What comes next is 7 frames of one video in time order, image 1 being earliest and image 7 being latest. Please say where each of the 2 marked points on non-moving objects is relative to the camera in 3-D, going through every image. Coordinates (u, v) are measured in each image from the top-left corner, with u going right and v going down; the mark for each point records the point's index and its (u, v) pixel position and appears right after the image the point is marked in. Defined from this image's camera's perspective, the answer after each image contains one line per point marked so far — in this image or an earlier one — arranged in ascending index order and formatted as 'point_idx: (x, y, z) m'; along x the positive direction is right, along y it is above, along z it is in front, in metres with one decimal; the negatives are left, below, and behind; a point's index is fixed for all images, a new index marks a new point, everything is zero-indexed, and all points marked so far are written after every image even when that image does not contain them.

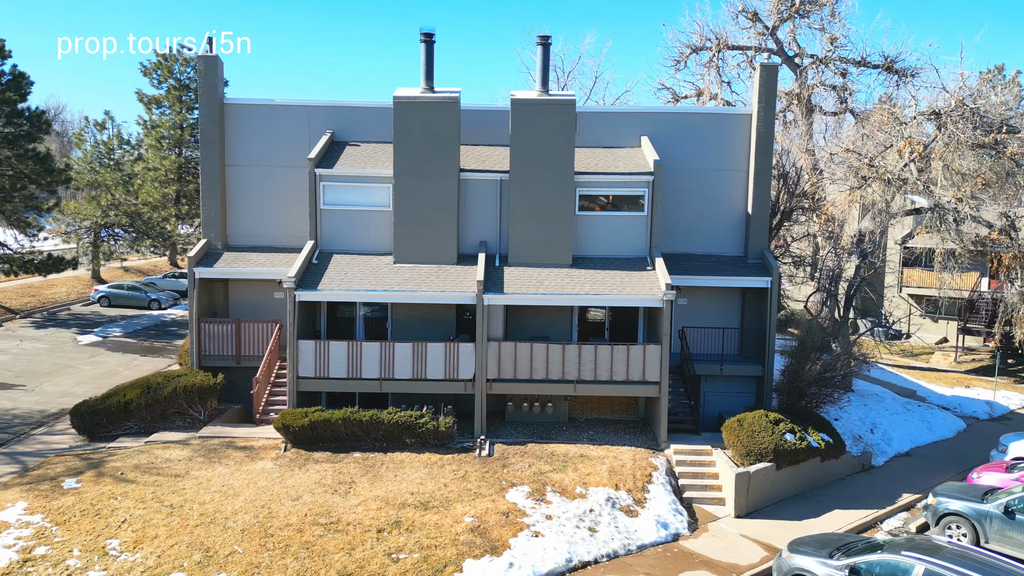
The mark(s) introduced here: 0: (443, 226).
0: (-1.9, +1.6, +17.0) m
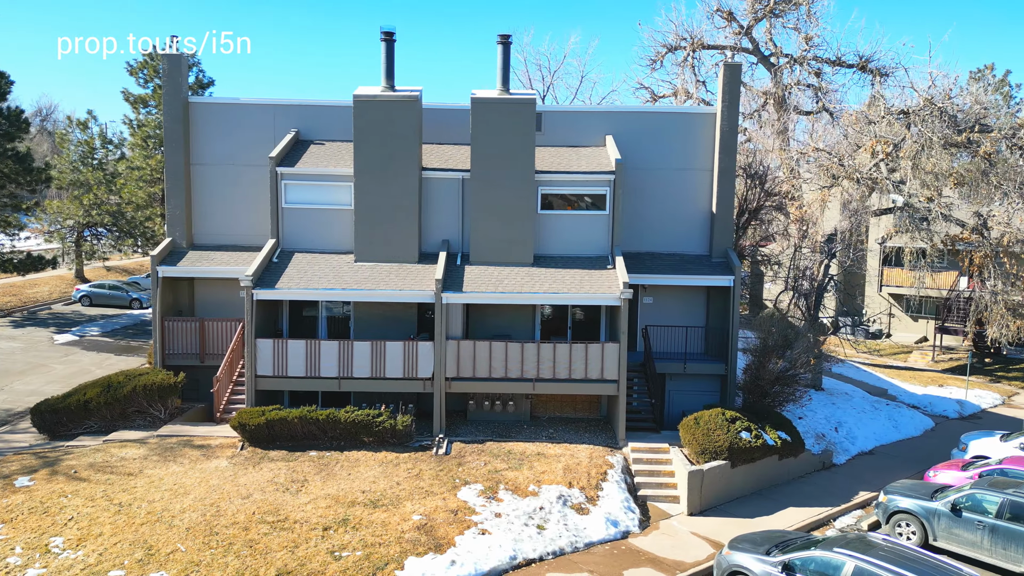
0: (-2.9, +1.7, +17.0) m
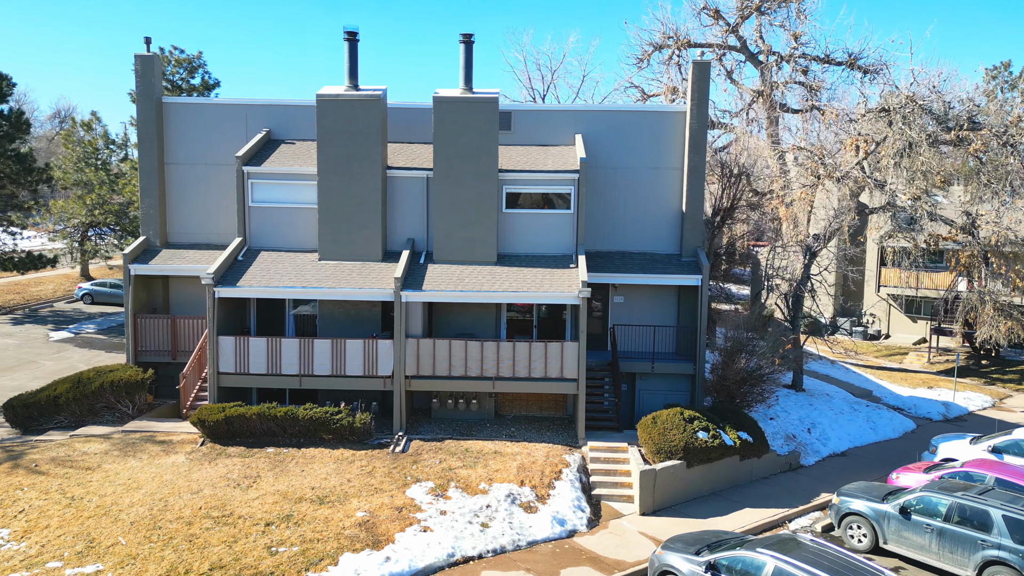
0: (-3.9, +1.7, +17.0) m
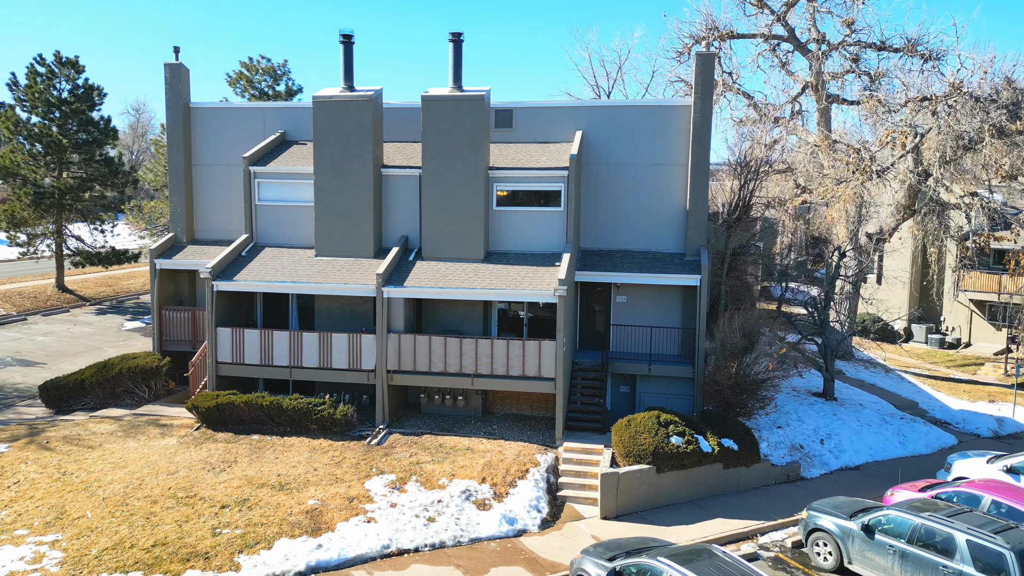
0: (-4.2, +1.9, +17.5) m
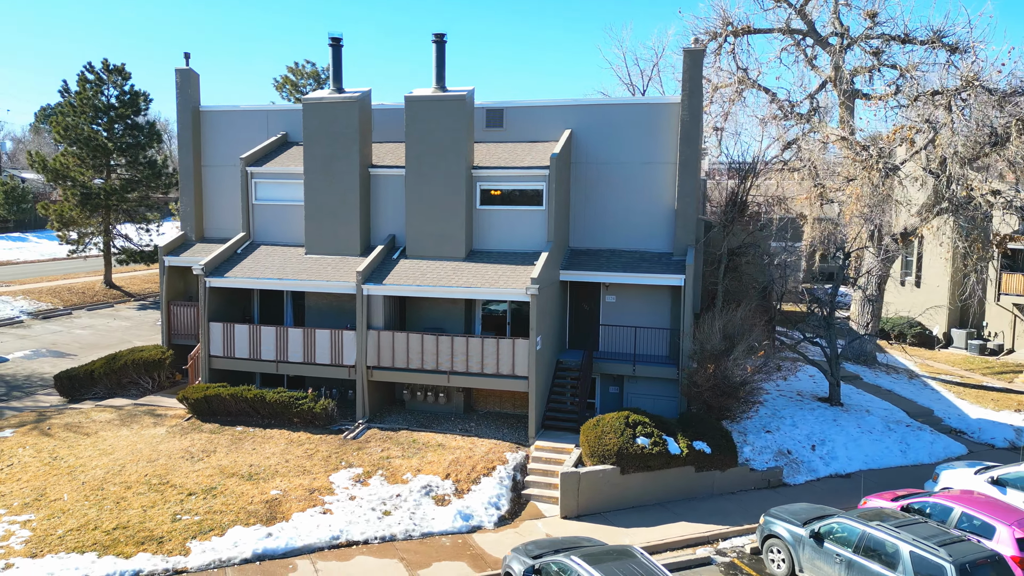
0: (-4.6, +1.9, +17.8) m
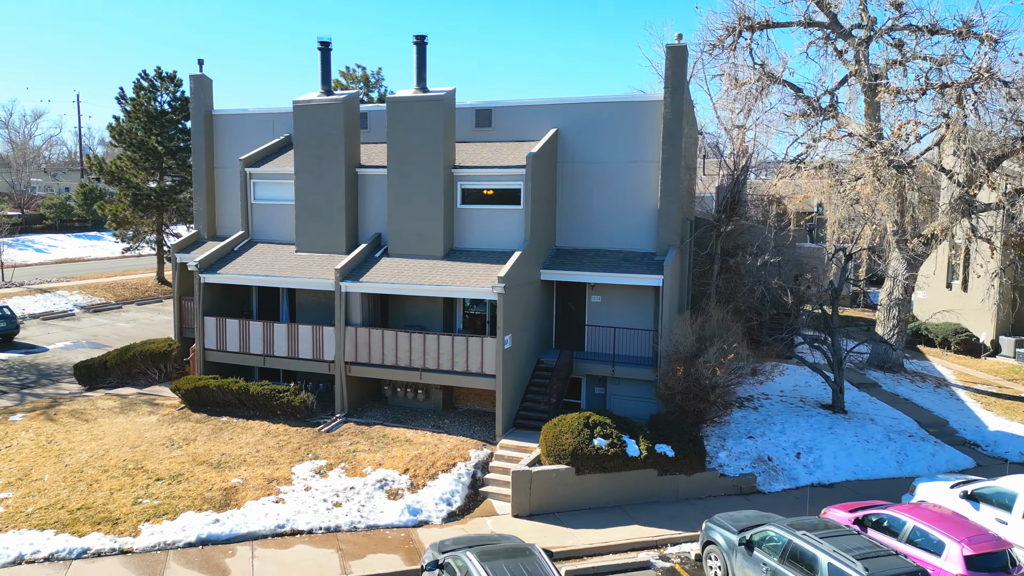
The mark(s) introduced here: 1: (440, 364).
0: (-5.1, +2.0, +18.3) m
1: (-1.8, -1.9, +16.3) m
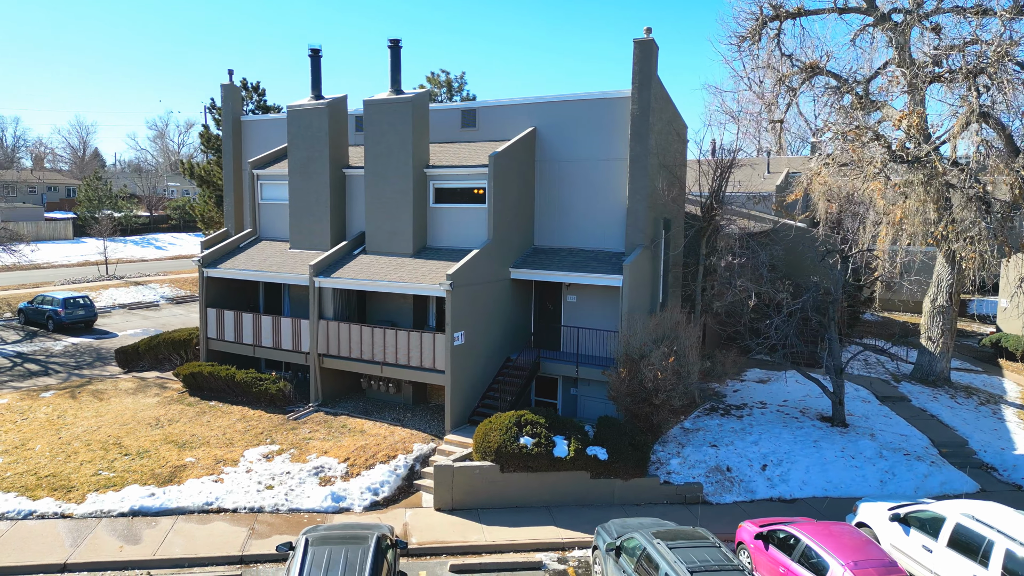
0: (-5.8, +2.1, +19.3) m
1: (-2.9, -1.9, +16.9) m
